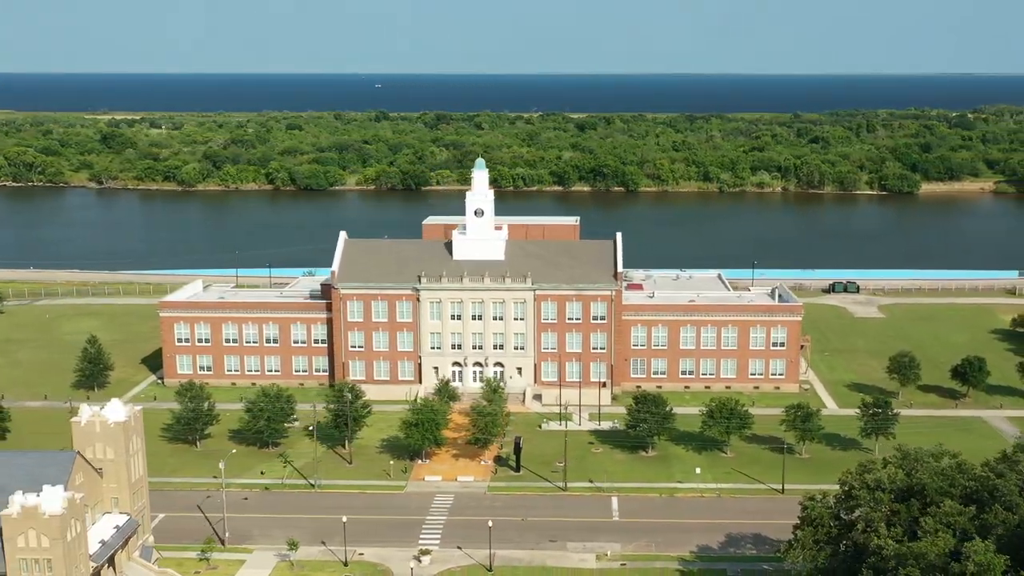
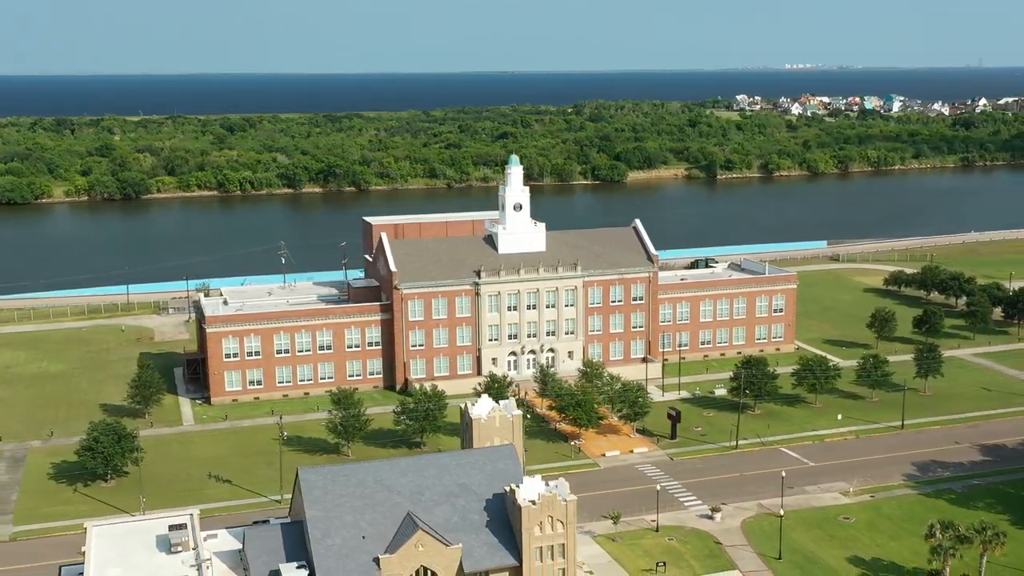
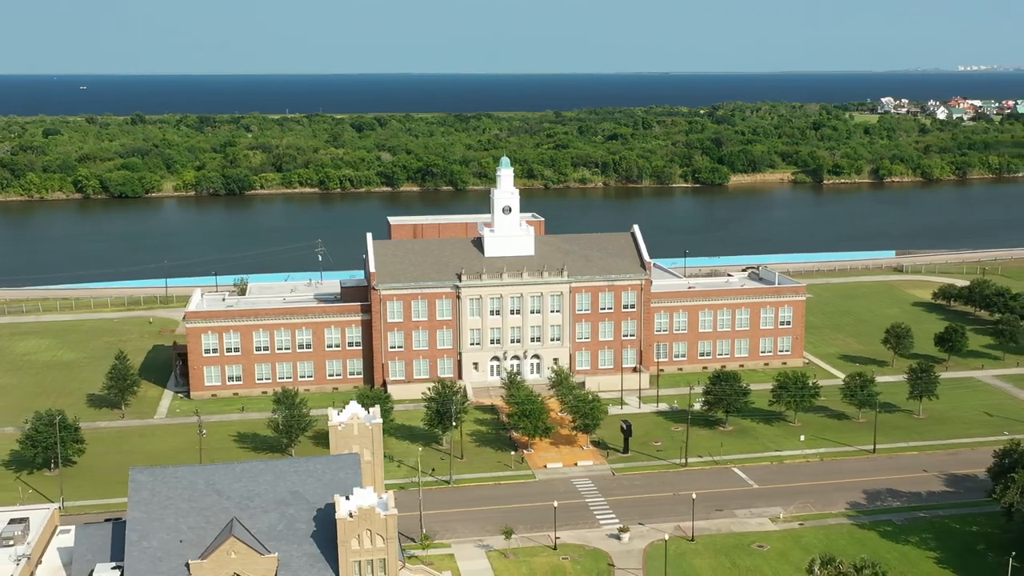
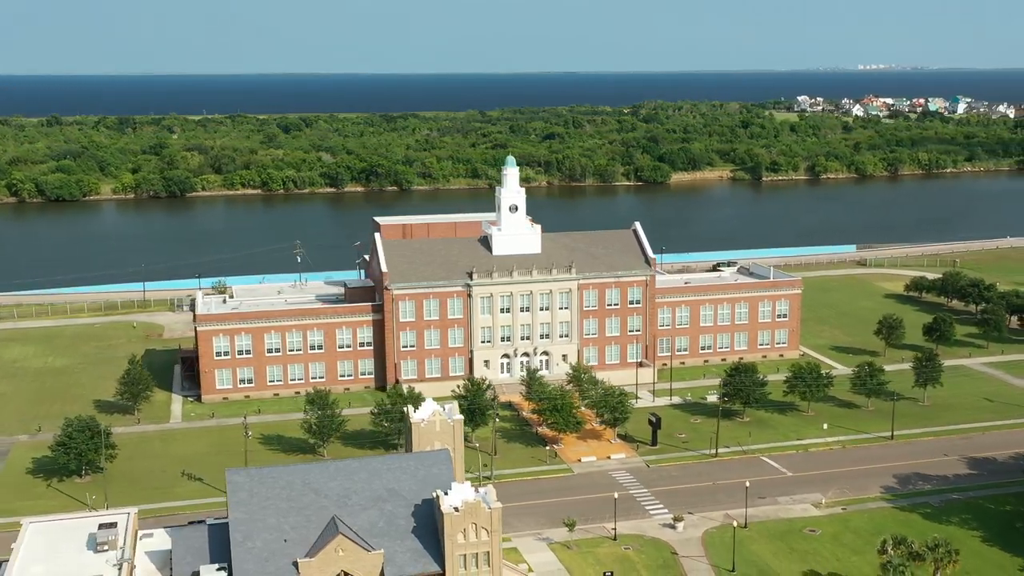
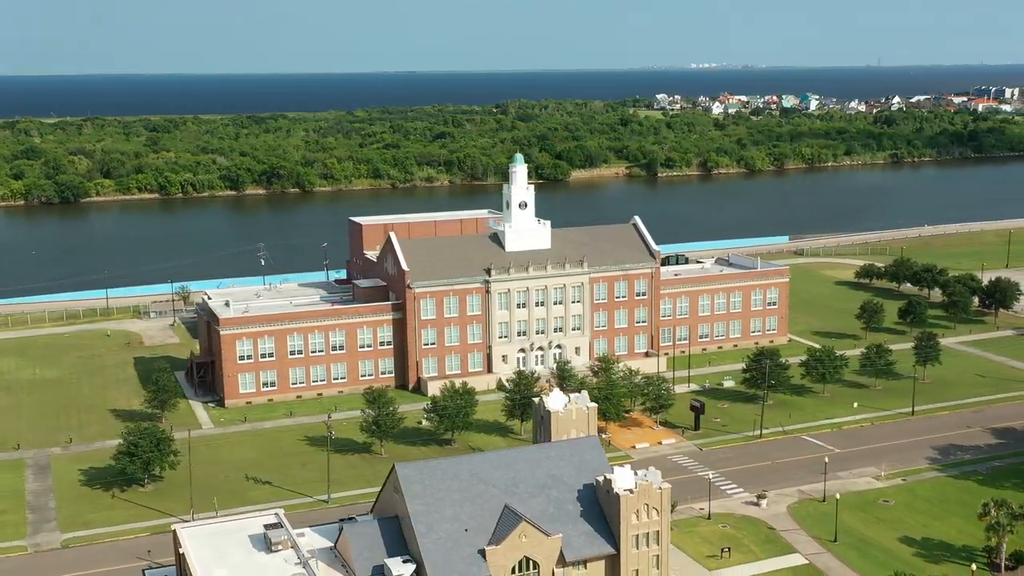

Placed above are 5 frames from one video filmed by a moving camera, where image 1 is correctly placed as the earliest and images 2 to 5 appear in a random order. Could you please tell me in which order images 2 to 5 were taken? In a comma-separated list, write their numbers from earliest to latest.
3, 4, 2, 5
